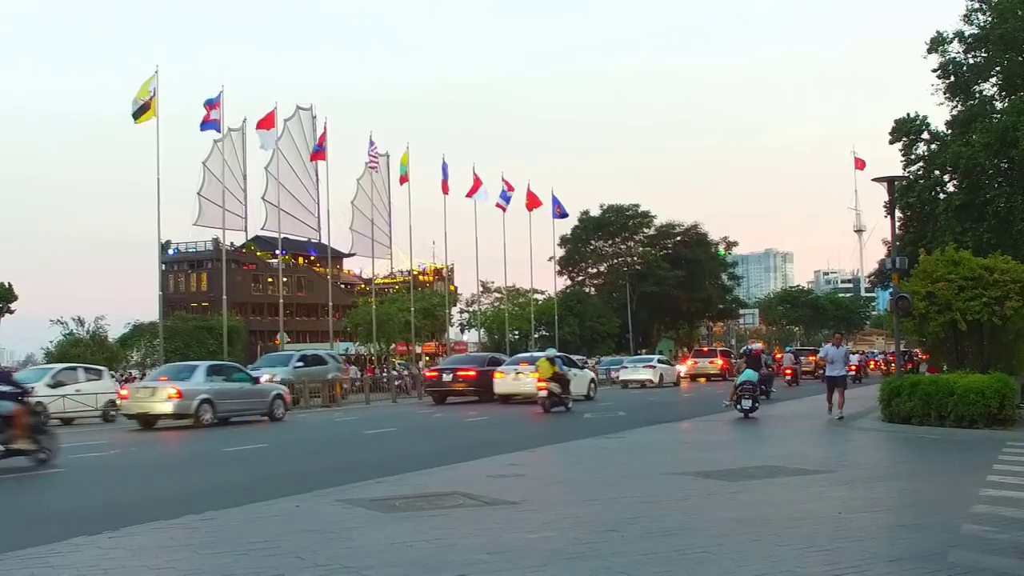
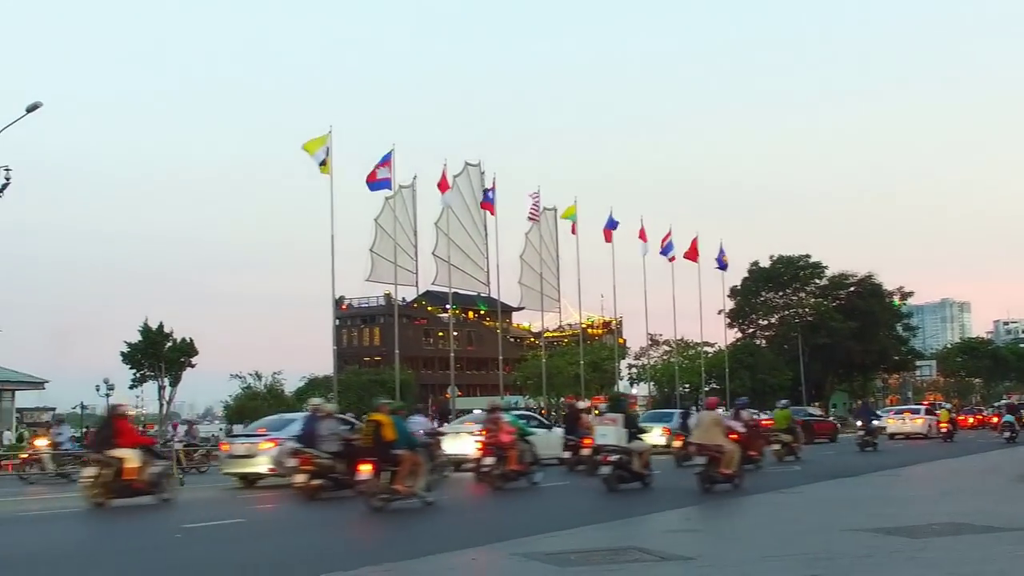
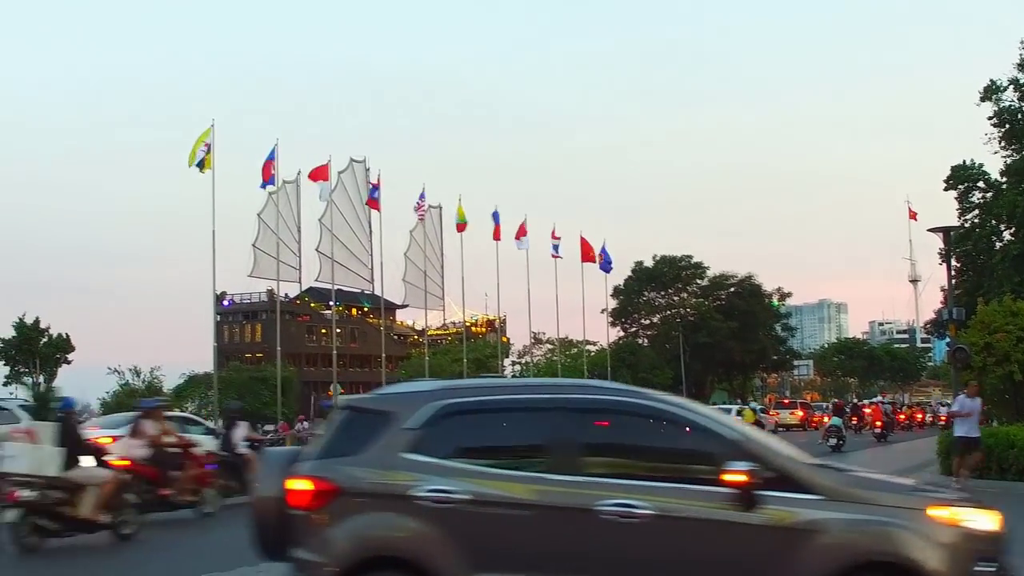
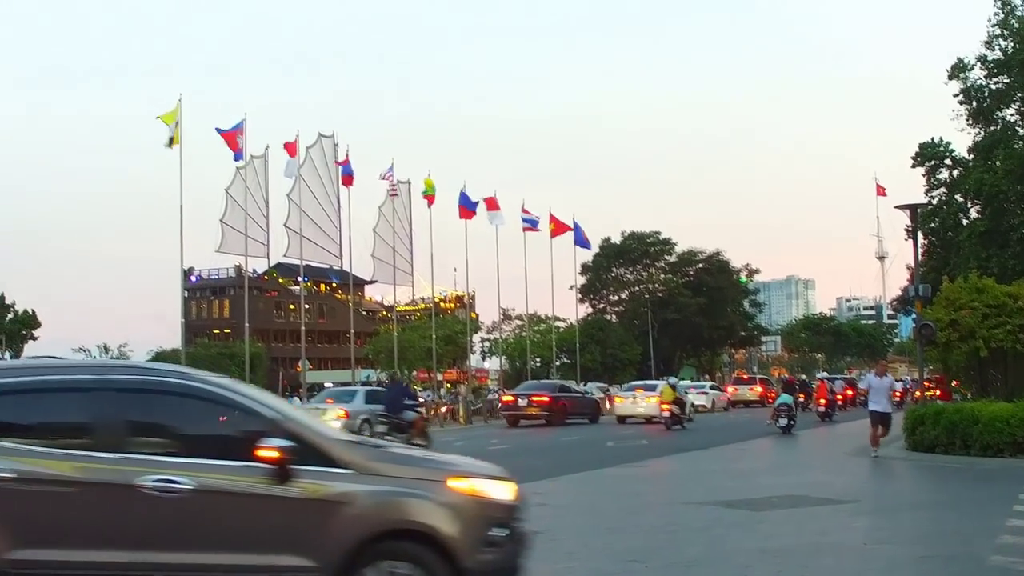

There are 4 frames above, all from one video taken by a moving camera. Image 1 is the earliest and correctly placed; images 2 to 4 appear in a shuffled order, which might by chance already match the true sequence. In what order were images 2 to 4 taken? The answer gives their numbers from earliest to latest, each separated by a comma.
4, 3, 2
